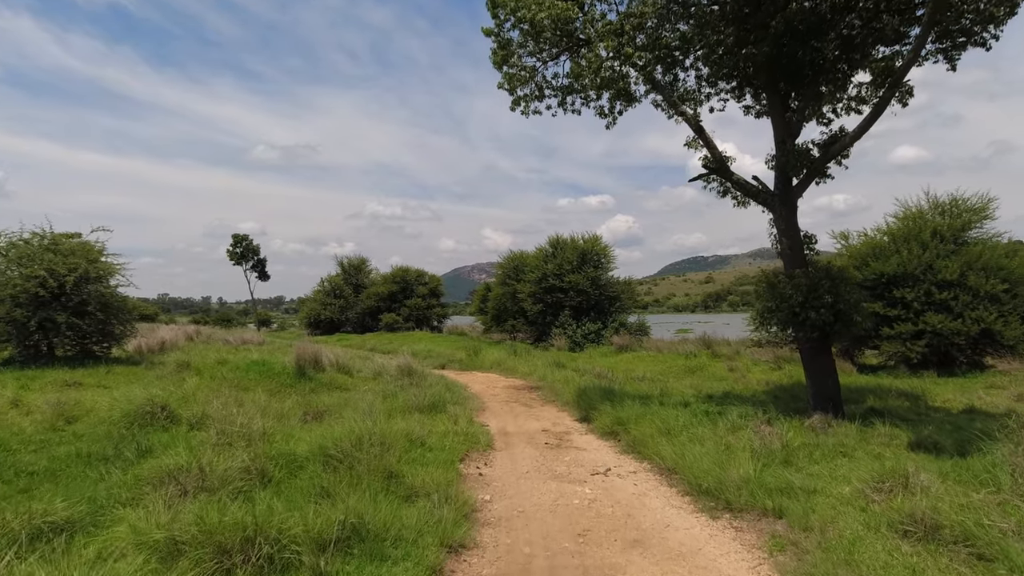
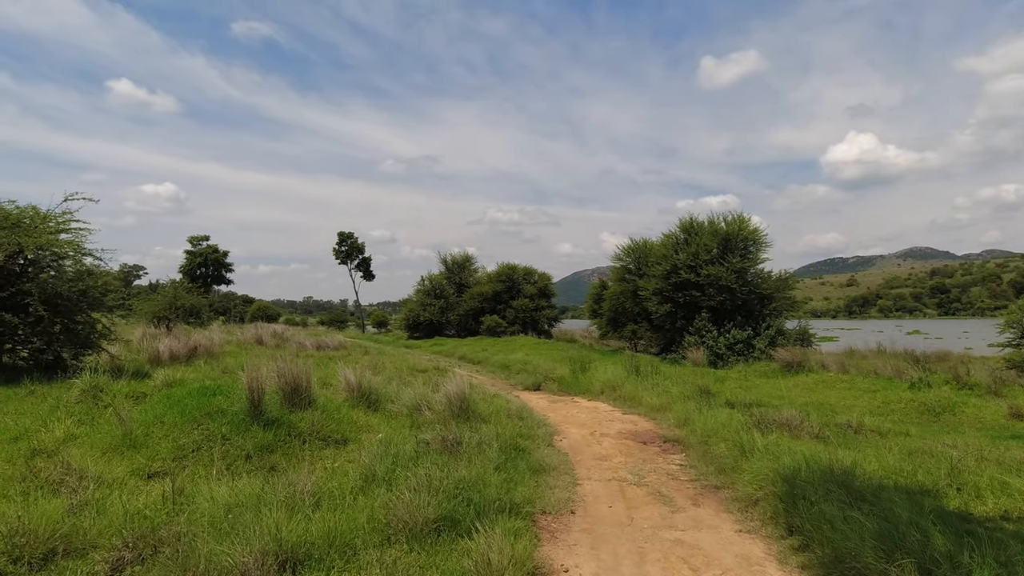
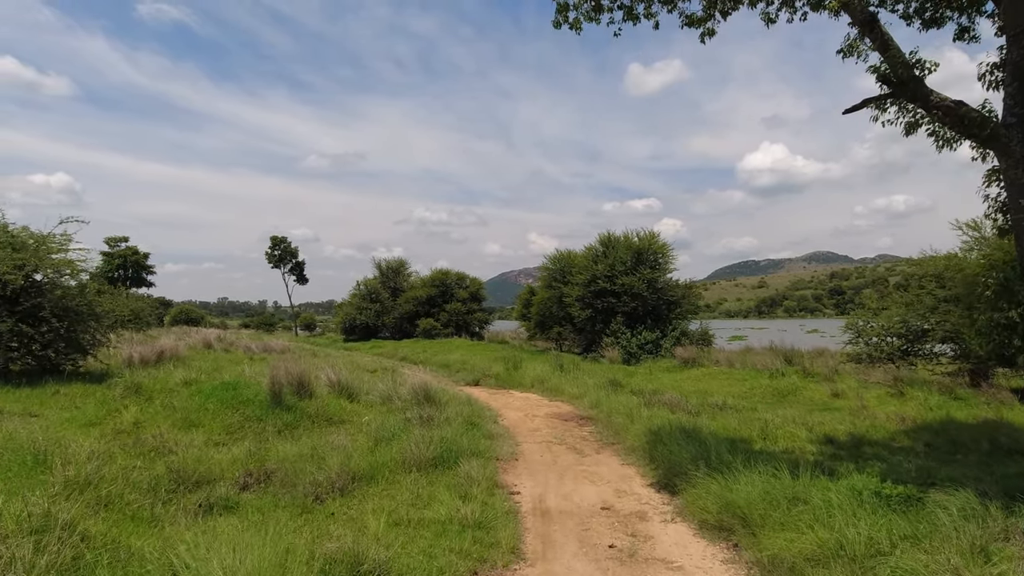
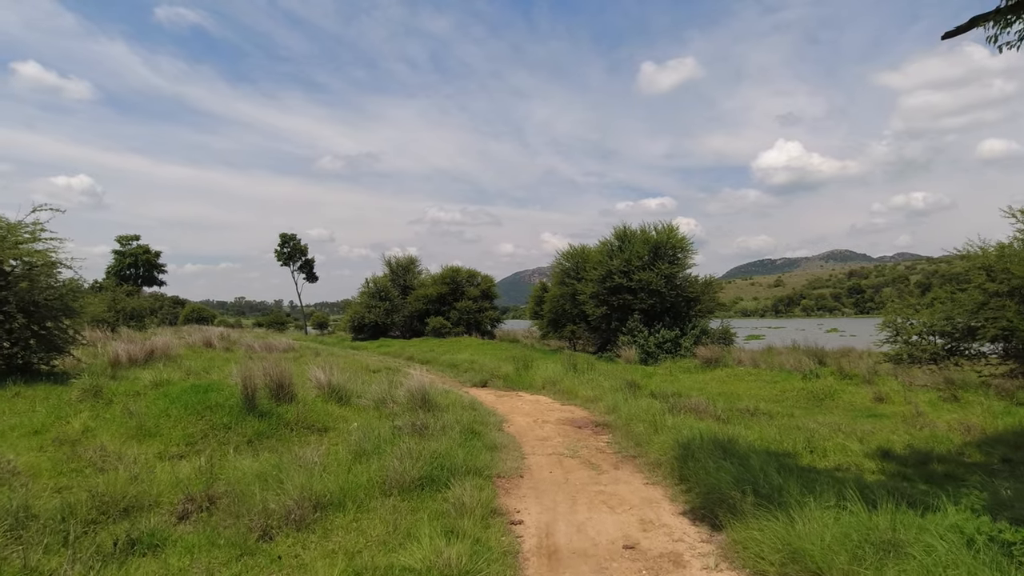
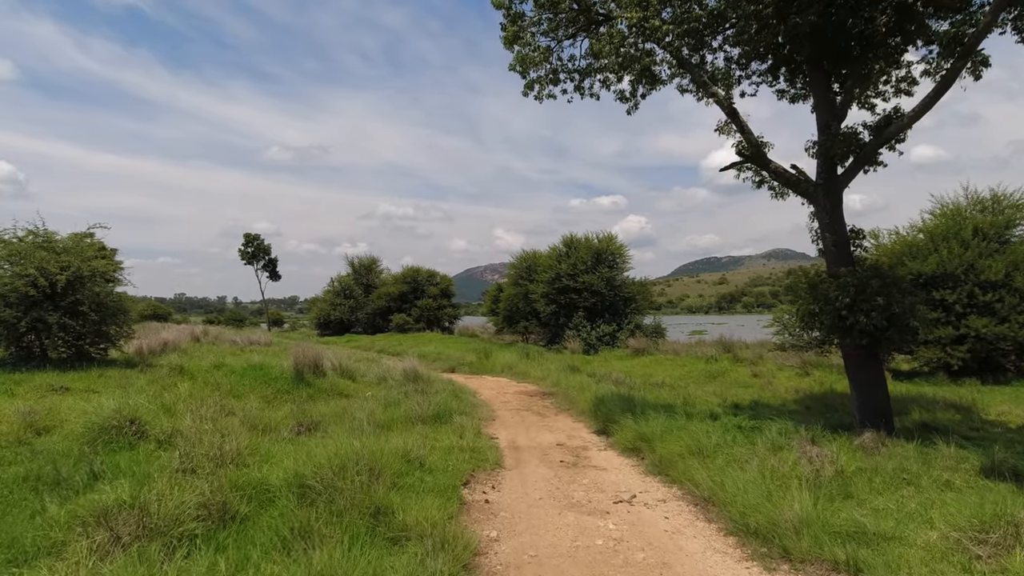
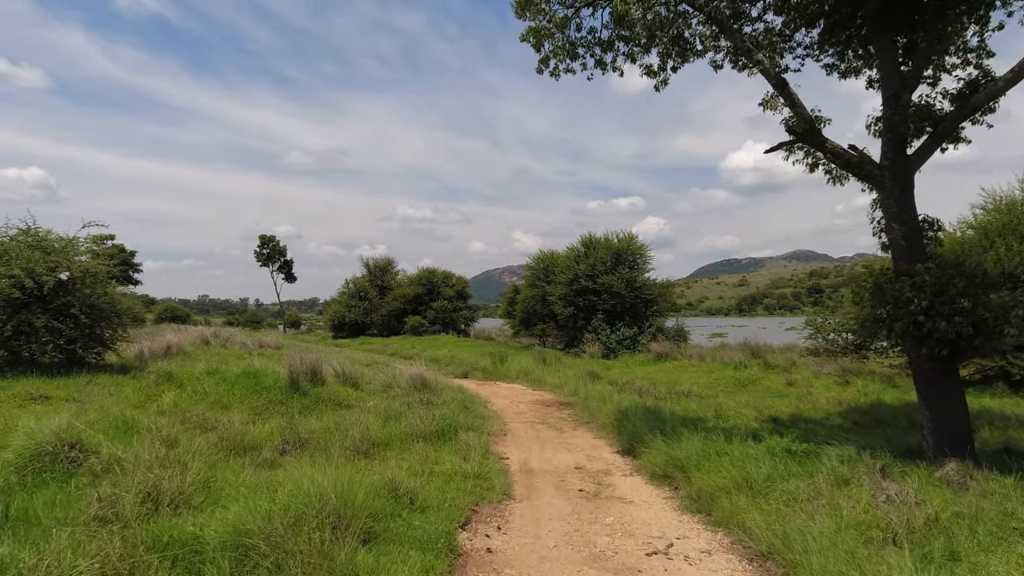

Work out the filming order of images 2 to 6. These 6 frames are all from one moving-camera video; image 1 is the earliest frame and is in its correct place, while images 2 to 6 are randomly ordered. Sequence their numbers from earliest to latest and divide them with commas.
5, 6, 3, 4, 2
